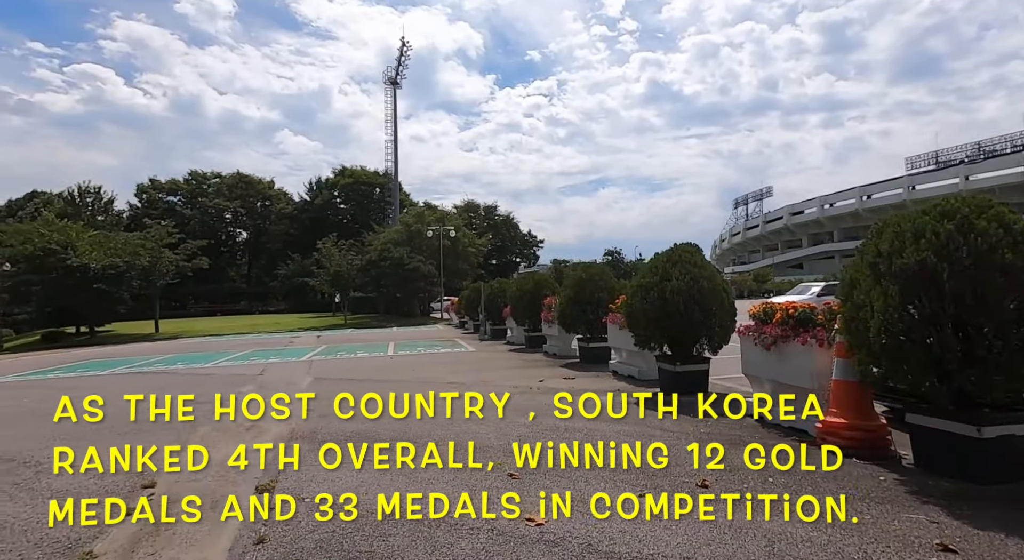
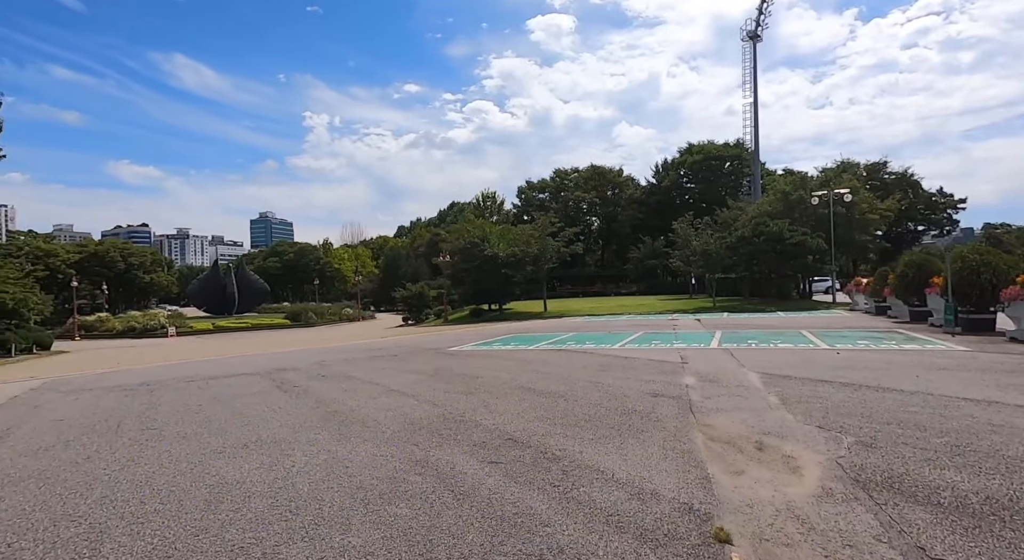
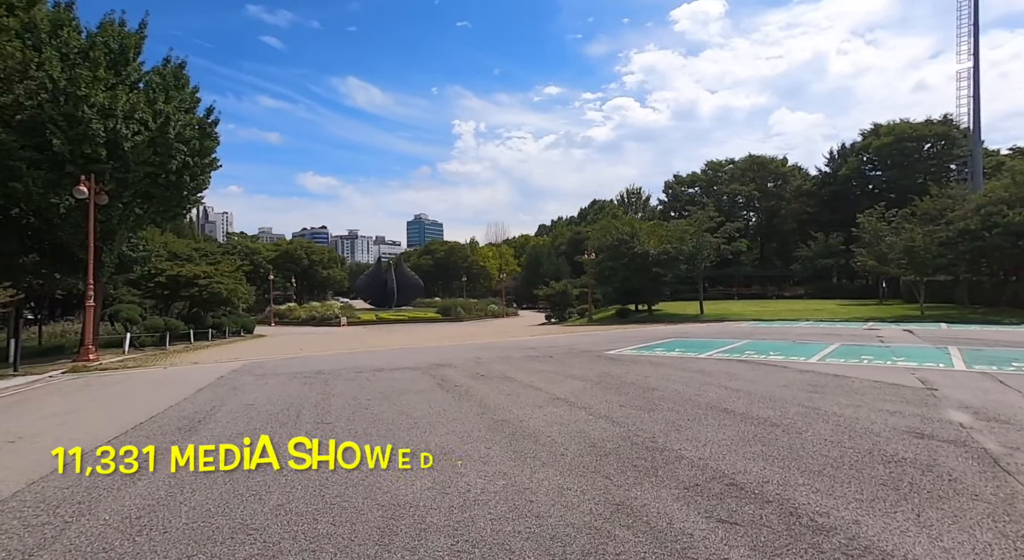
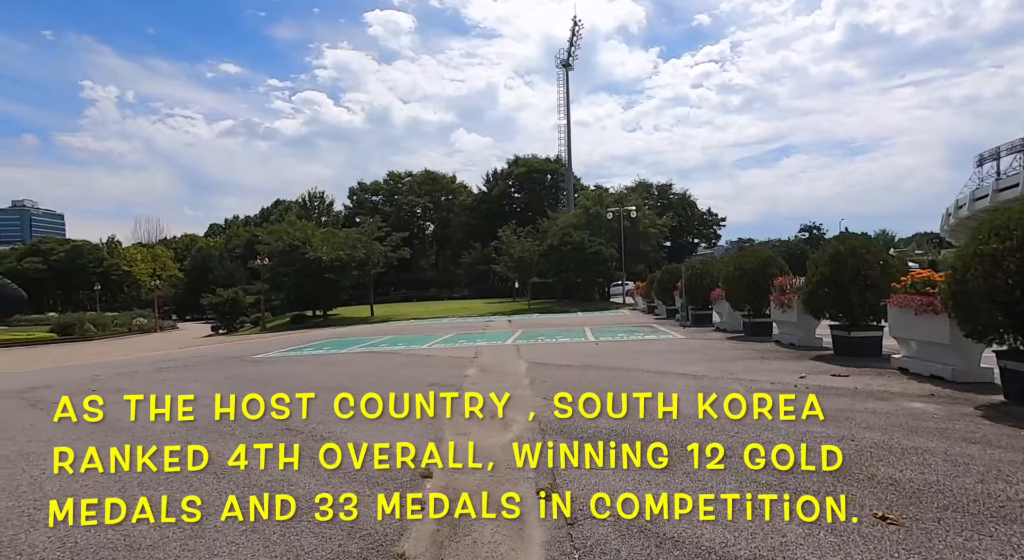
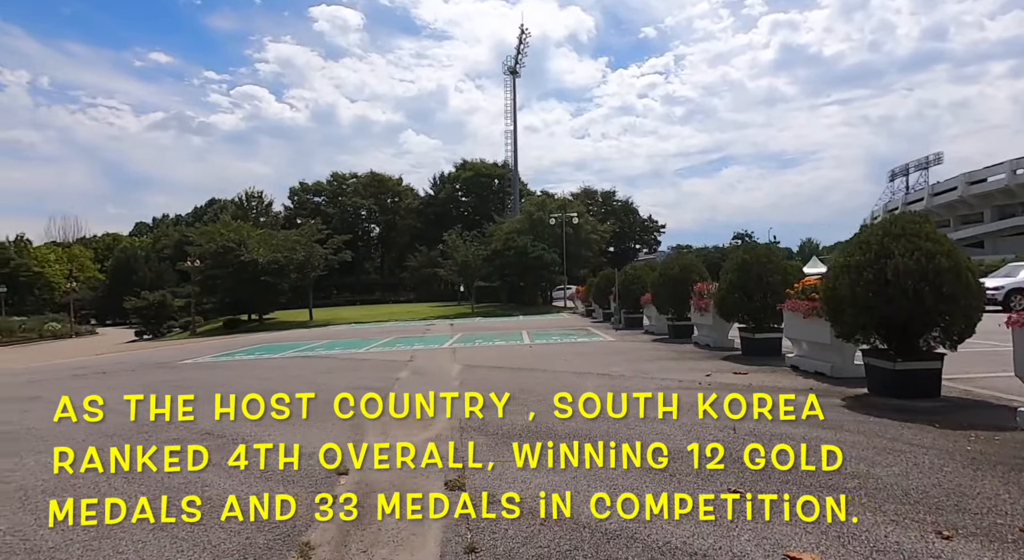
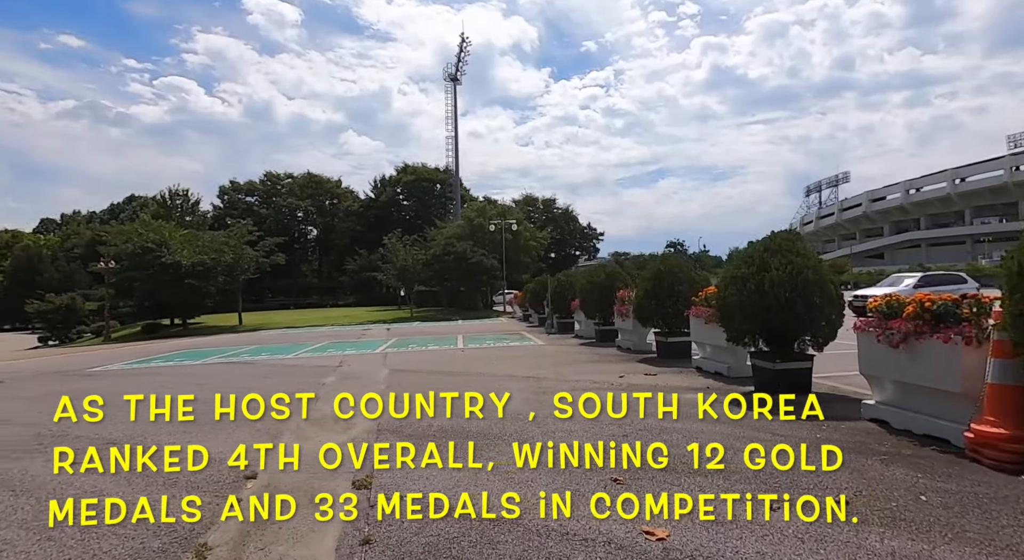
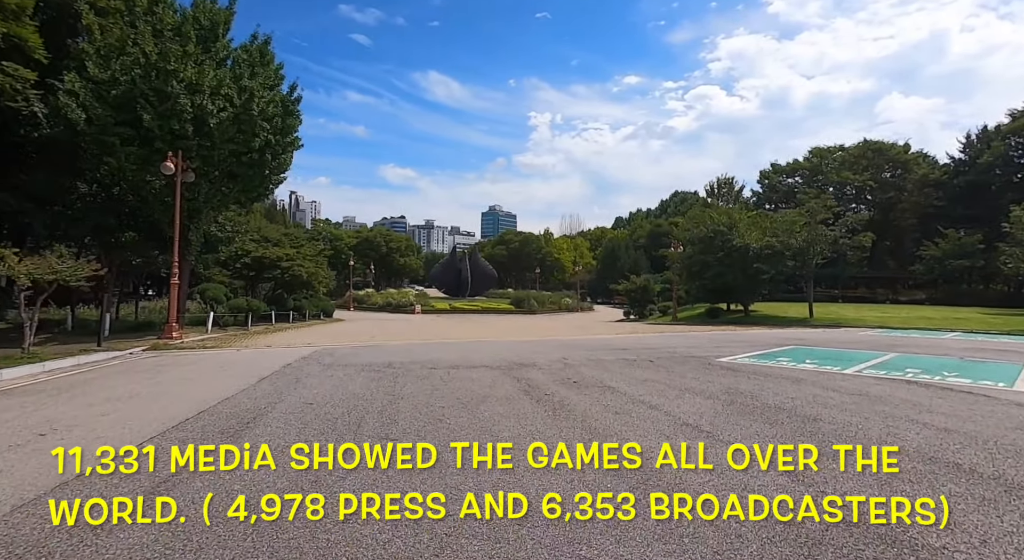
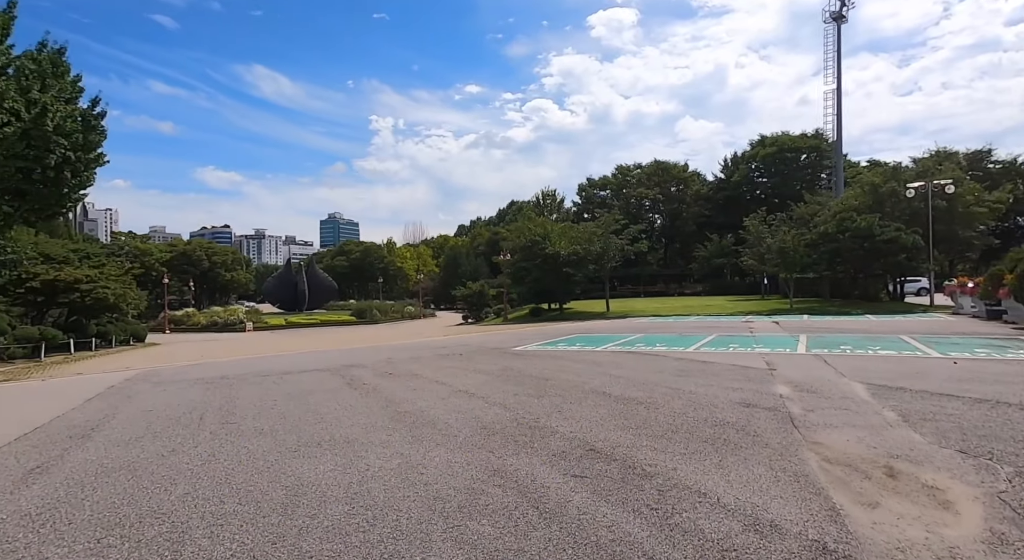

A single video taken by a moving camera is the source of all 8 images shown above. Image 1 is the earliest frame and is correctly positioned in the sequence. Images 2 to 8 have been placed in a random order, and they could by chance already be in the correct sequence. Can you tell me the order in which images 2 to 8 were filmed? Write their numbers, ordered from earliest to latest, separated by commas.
6, 5, 4, 2, 8, 3, 7
